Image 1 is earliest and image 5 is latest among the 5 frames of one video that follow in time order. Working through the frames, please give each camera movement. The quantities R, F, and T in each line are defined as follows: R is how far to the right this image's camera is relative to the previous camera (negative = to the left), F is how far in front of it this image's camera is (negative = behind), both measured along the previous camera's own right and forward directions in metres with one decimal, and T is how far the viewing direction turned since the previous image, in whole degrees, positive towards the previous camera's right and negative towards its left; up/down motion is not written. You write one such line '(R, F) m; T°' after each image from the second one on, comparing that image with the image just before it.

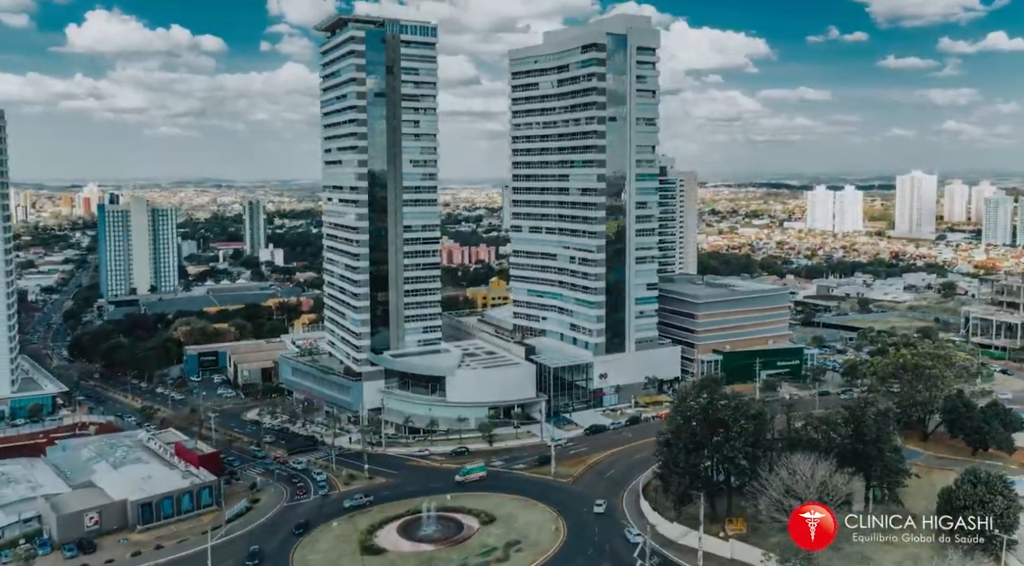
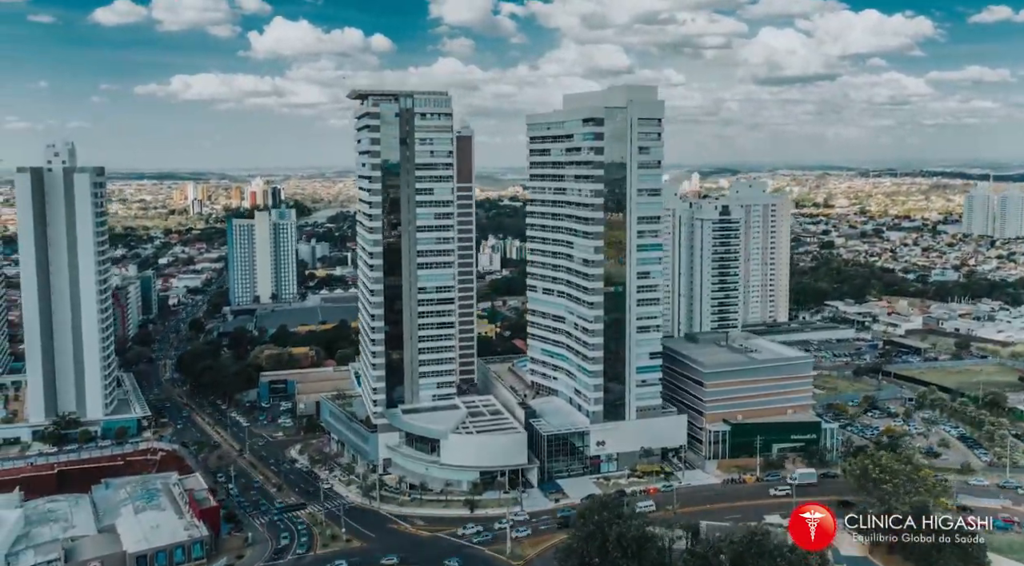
(+7.3, -0.4) m; -11°
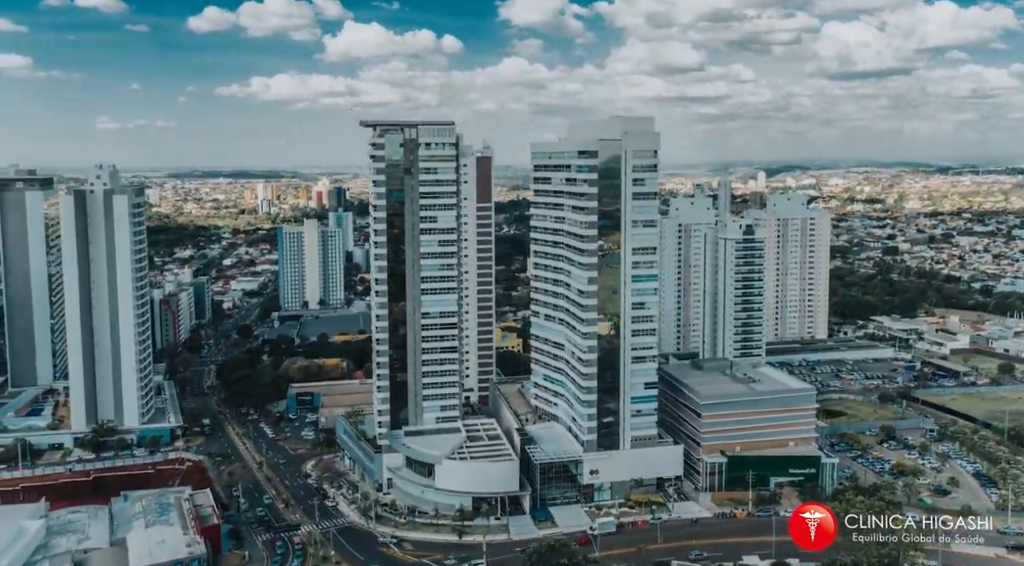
(+3.5, -0.5) m; -5°
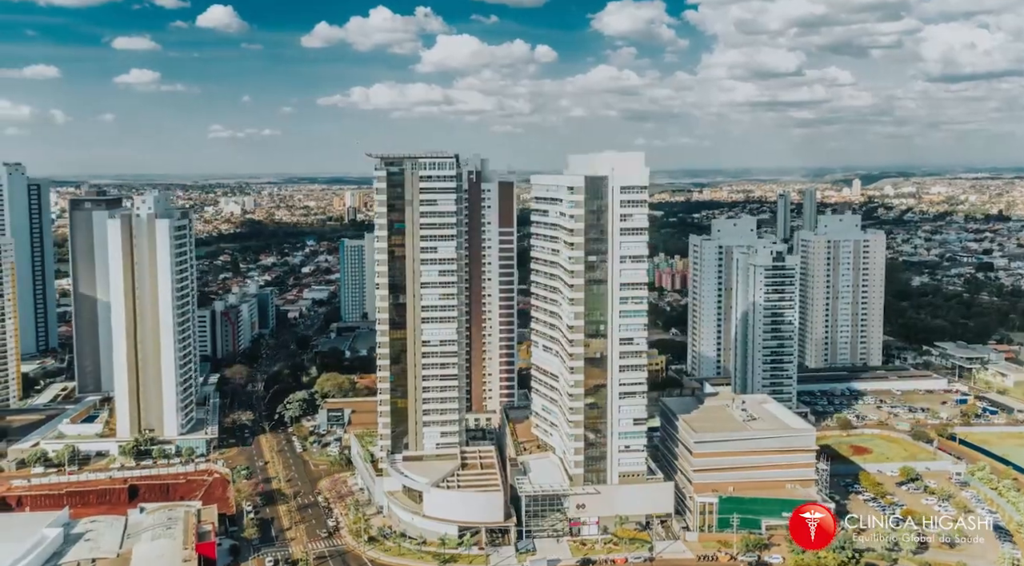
(+4.9, 0.0) m; -7°
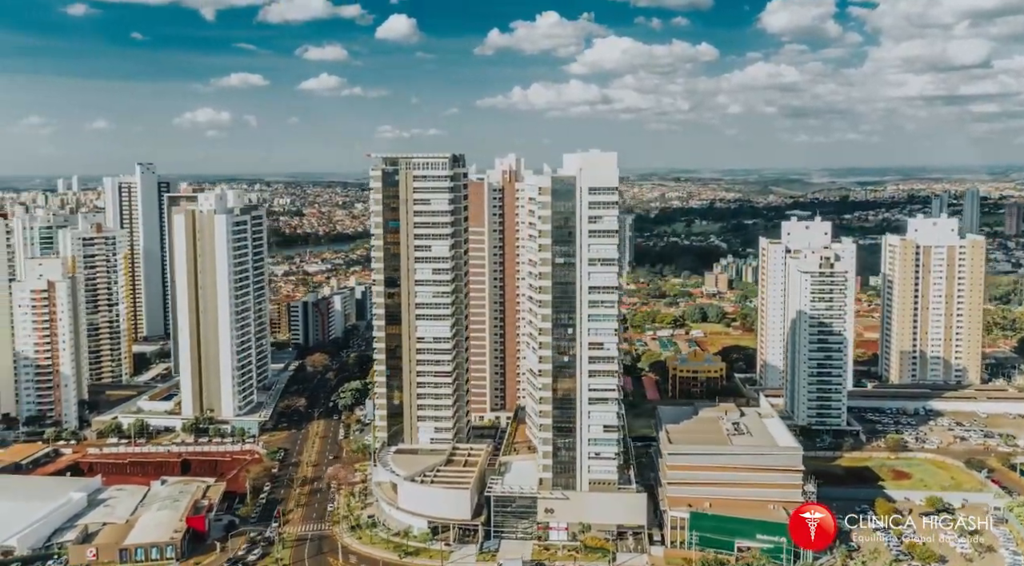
(+8.6, +1.1) m; -12°
